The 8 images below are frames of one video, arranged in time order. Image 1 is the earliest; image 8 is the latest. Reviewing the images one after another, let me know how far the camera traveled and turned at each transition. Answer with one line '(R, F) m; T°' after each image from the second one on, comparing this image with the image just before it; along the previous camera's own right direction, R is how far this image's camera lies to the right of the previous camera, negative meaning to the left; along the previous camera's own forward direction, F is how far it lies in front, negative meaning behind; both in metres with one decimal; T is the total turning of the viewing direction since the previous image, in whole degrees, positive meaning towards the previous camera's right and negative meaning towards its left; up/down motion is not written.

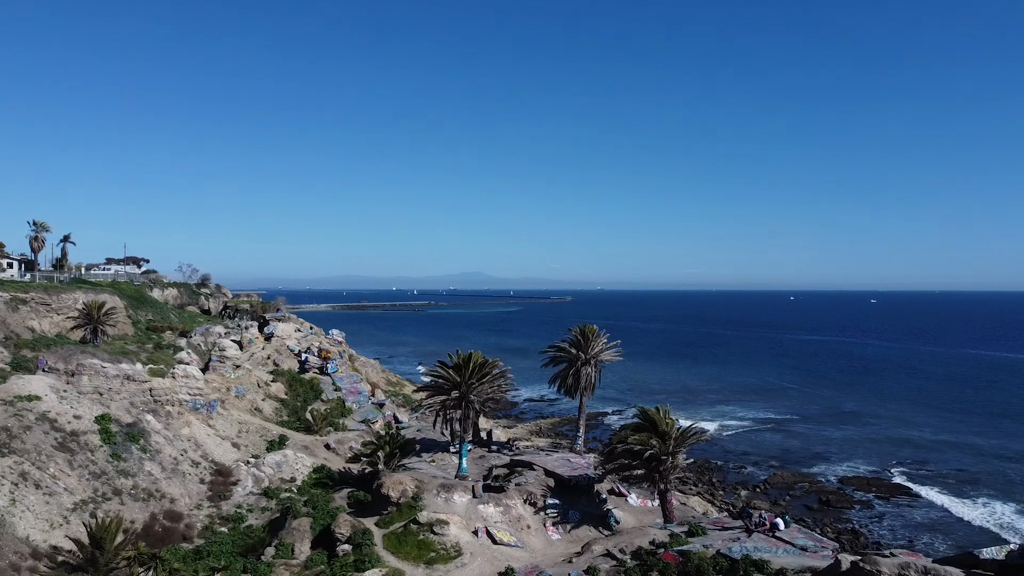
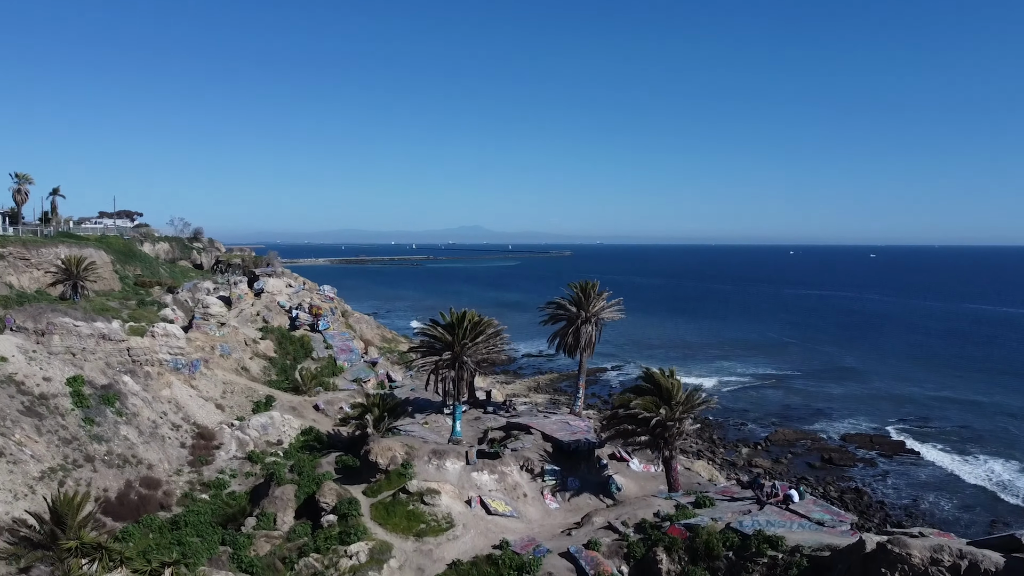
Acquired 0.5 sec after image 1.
(+0.1, +2.0) m; 0°
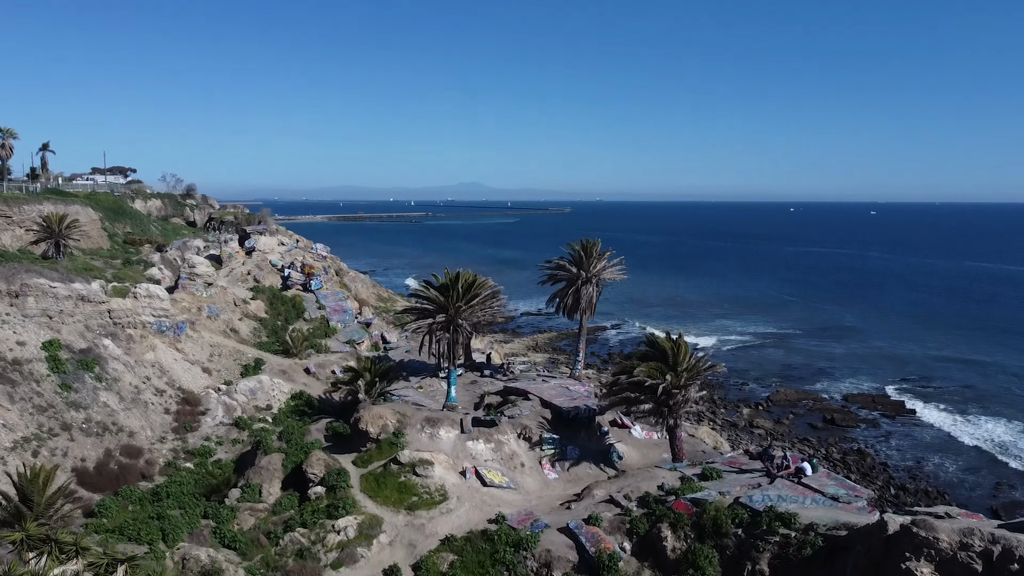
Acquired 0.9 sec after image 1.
(+0.1, +1.5) m; 0°
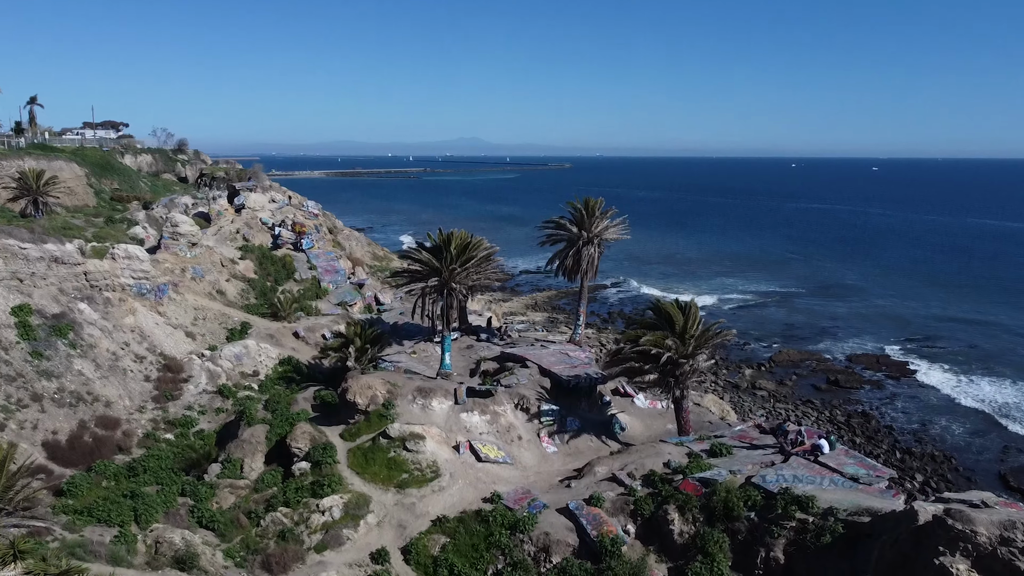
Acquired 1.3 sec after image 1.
(+0.1, +1.6) m; 0°
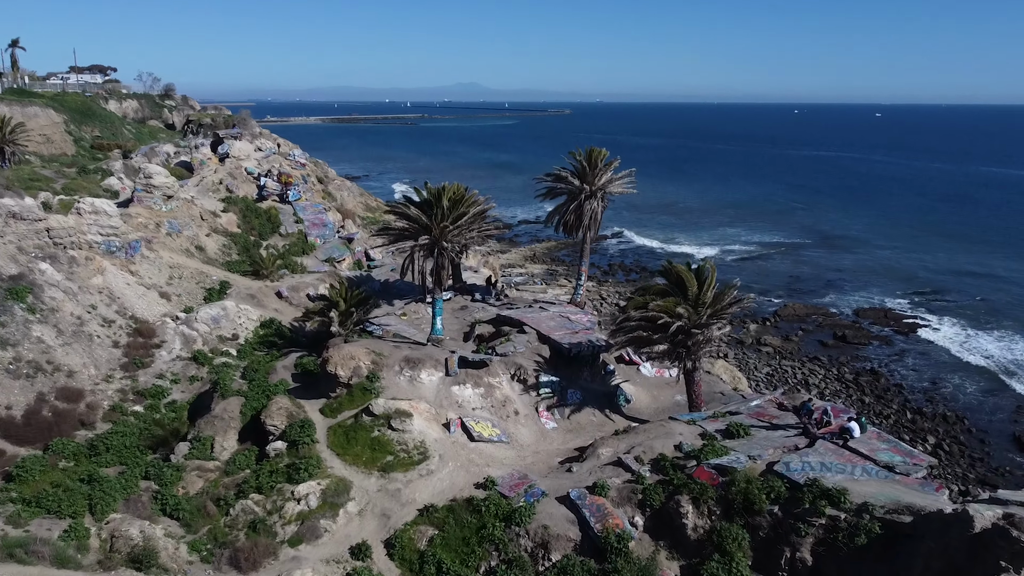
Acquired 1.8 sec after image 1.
(+0.1, +2.2) m; 0°
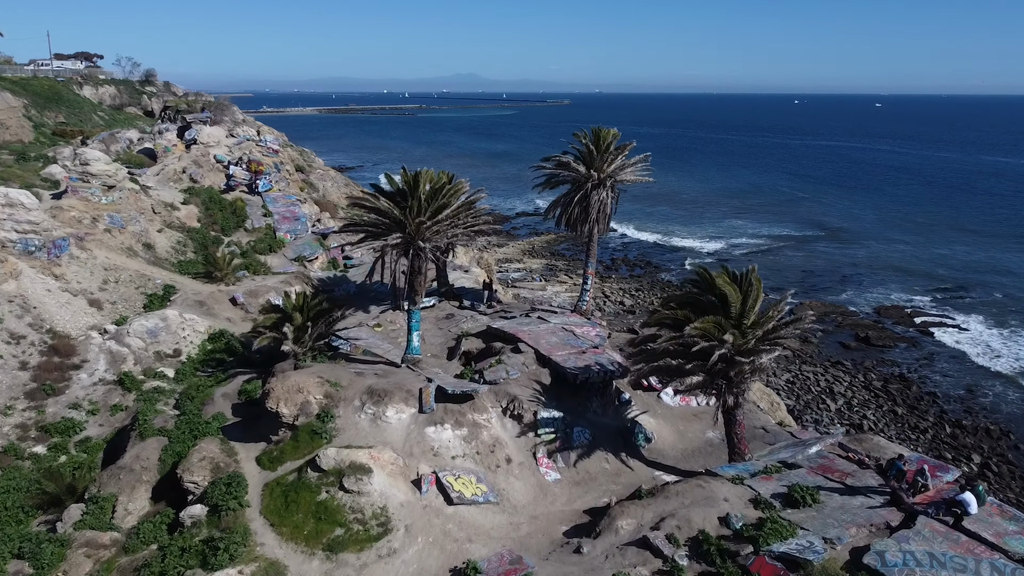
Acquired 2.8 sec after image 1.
(+0.2, +4.8) m; 0°
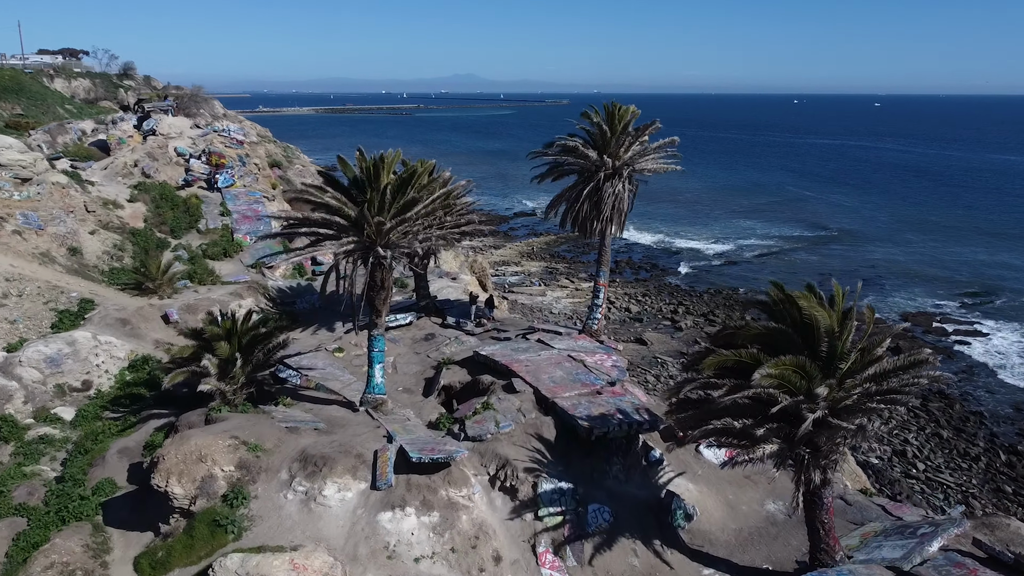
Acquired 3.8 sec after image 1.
(+0.1, +5.1) m; 0°
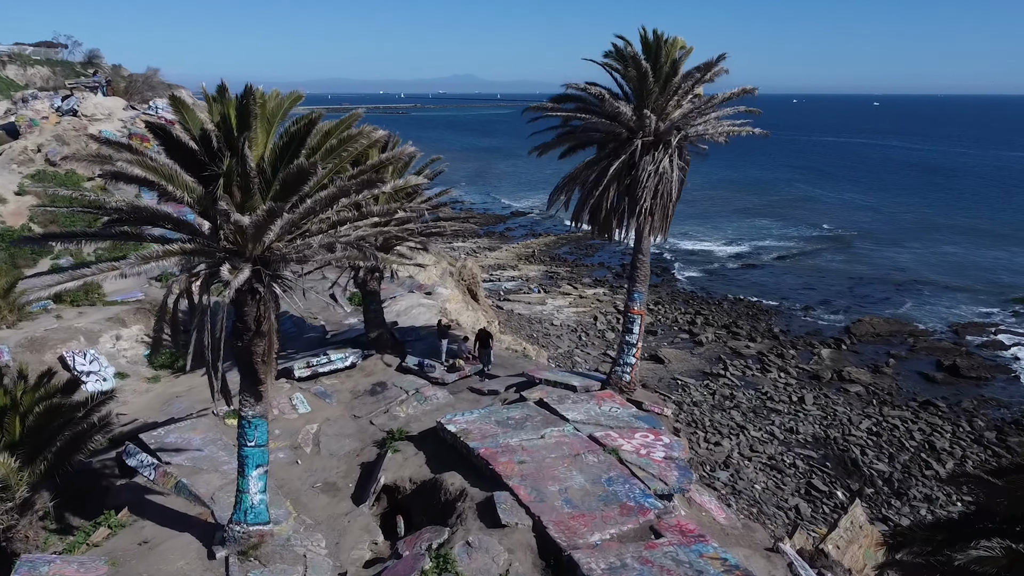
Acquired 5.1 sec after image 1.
(+0.2, +7.4) m; 0°
